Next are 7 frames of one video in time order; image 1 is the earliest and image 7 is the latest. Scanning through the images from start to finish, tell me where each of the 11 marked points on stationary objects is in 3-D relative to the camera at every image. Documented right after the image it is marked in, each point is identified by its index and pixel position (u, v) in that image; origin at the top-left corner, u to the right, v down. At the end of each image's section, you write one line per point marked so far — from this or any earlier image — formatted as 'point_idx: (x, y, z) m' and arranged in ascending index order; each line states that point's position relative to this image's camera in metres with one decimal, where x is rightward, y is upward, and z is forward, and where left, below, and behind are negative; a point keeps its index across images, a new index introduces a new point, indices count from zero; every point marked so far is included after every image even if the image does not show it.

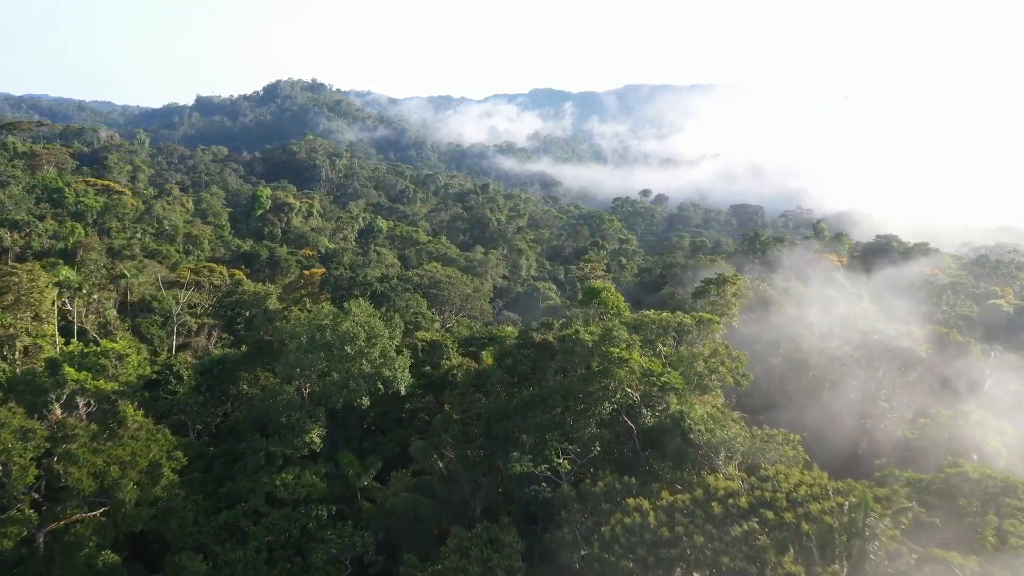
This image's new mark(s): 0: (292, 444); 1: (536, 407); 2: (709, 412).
0: (-3.7, -2.6, +14.5) m
1: (+0.3, -1.7, +12.3) m
2: (+2.6, -1.7, +11.6) m
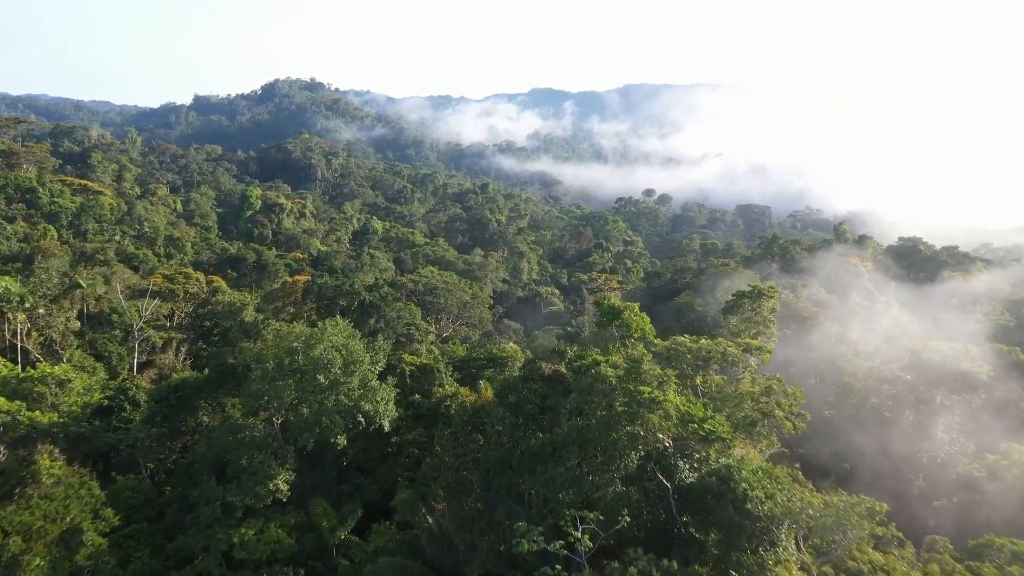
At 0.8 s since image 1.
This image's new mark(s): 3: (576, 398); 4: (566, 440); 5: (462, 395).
0: (-3.6, -2.9, +12.2) m
1: (+0.4, -2.0, +9.9) m
2: (+2.7, -1.9, +9.2) m
3: (+0.7, -1.3, +10.2) m
4: (+0.6, -1.7, +9.8) m
5: (-0.8, -1.7, +13.9) m
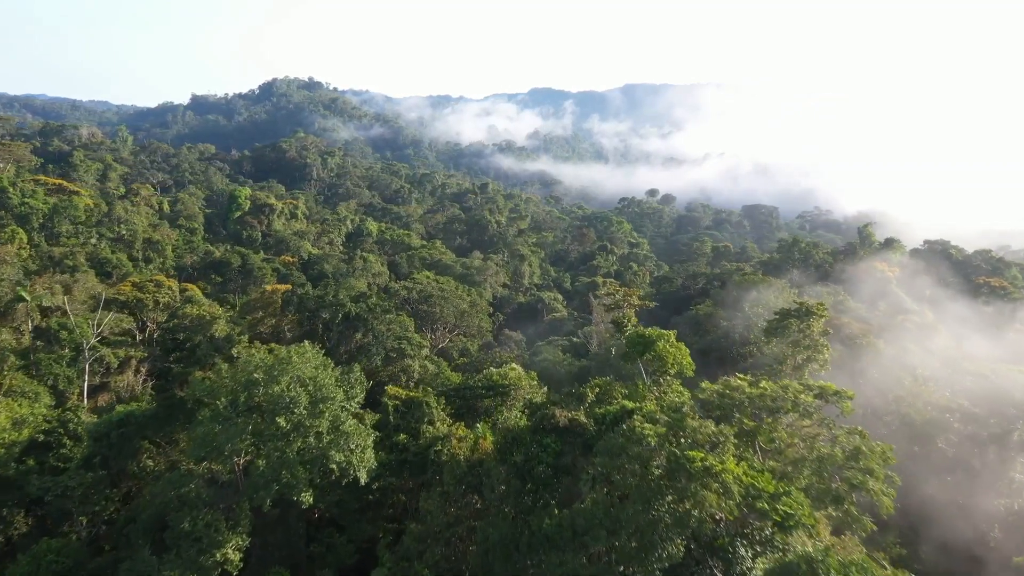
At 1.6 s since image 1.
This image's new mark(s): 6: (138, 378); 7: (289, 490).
0: (-3.6, -3.1, +9.8) m
1: (+0.4, -2.2, +7.6) m
2: (+2.7, -2.2, +6.9) m
3: (+0.8, -1.6, +7.8) m
4: (+0.7, -2.0, +7.4) m
5: (-0.8, -2.0, +11.5) m
6: (-8.0, -1.9, +18.6) m
7: (-2.7, -2.4, +10.3) m
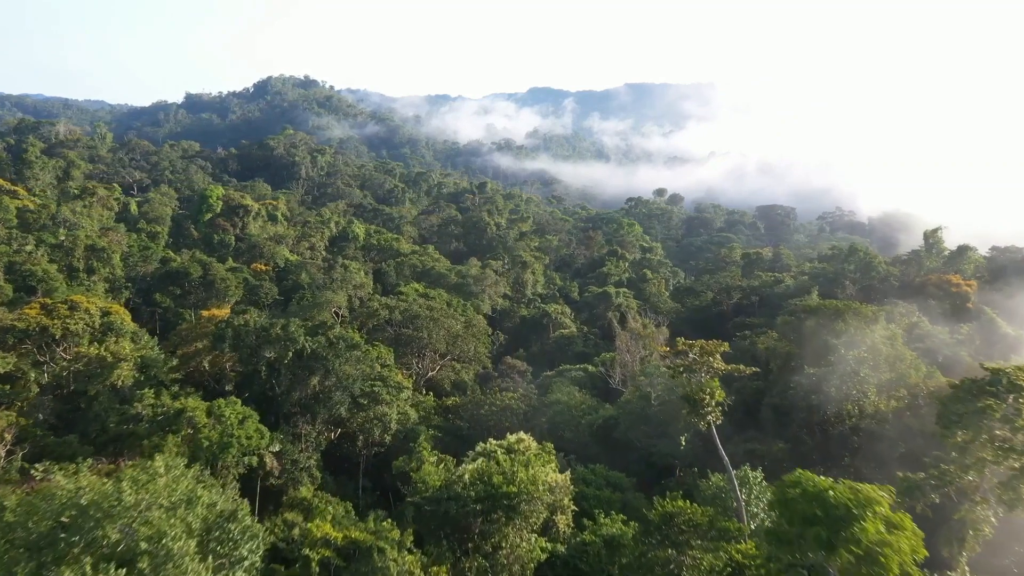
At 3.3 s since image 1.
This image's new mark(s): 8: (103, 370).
0: (-3.5, -3.7, +4.7) m
1: (+0.6, -2.8, +2.4) m
2: (+2.9, -2.7, +1.7) m
3: (+0.9, -2.1, +2.7) m
4: (+0.8, -2.5, +2.3) m
5: (-0.6, -2.5, +6.3) m
6: (-7.9, -2.5, +13.4) m
7: (-2.5, -2.9, +5.1) m
8: (-7.1, -1.4, +15.2) m
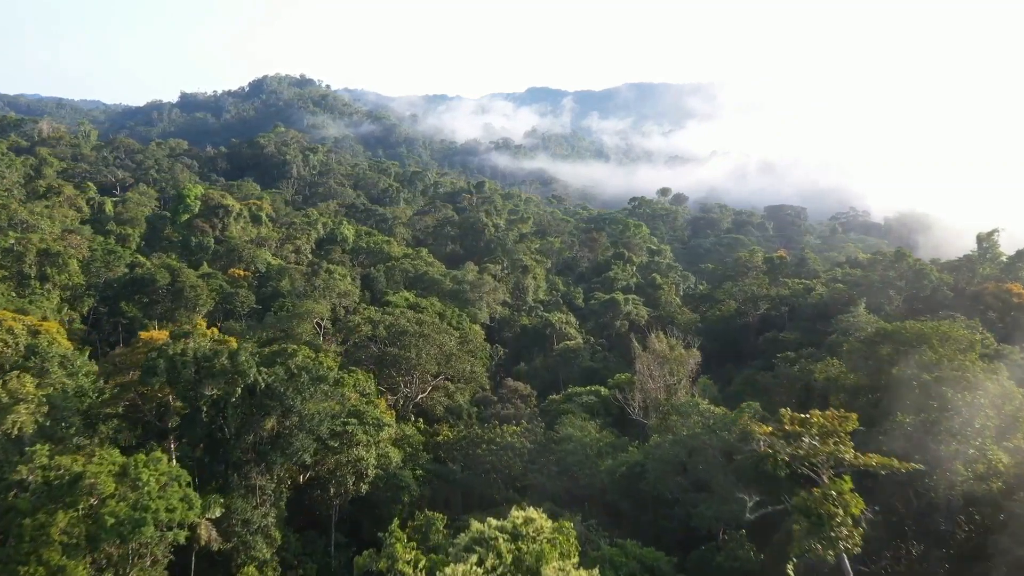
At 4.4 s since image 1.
0: (-3.4, -4.0, +1.4) m
1: (+0.7, -3.1, -0.8) m
2: (+3.0, -3.0, -1.5) m
3: (+1.0, -2.4, -0.5) m
4: (+0.9, -2.8, -0.9) m
5: (-0.6, -2.8, +3.1) m
6: (-7.9, -2.8, +10.2) m
7: (-2.5, -3.2, +1.9) m
8: (-7.1, -1.7, +12.0) m
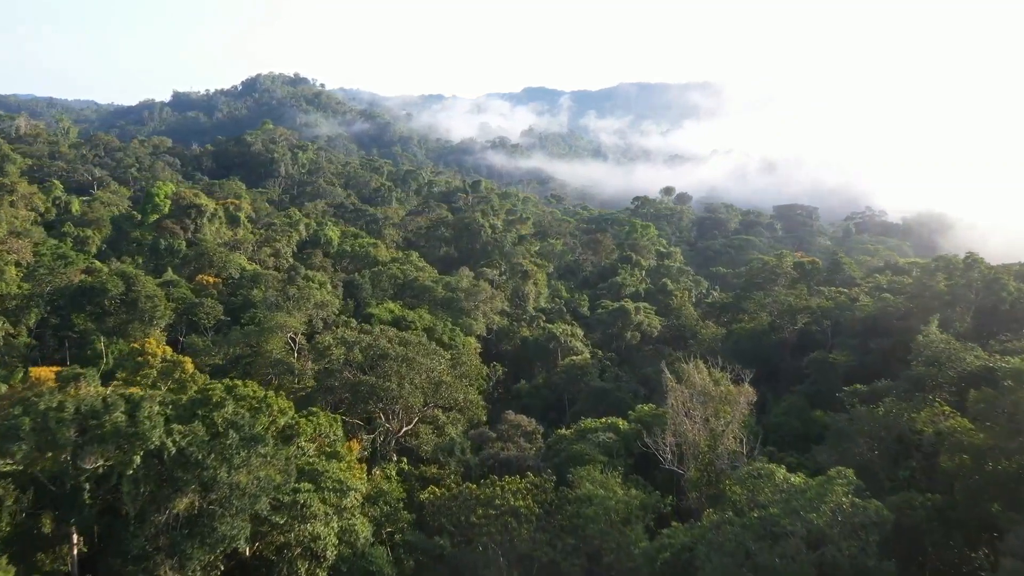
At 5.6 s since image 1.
0: (-3.3, -4.3, -2.2) m
1: (+0.8, -3.4, -4.4) m
2: (+3.1, -3.3, -5.1) m
3: (+1.1, -2.7, -4.1) m
4: (+1.0, -3.1, -4.5) m
5: (-0.4, -3.1, -0.5) m
6: (-7.8, -3.1, +6.5) m
7: (-2.3, -3.5, -1.7) m
8: (-7.0, -2.0, +8.4) m
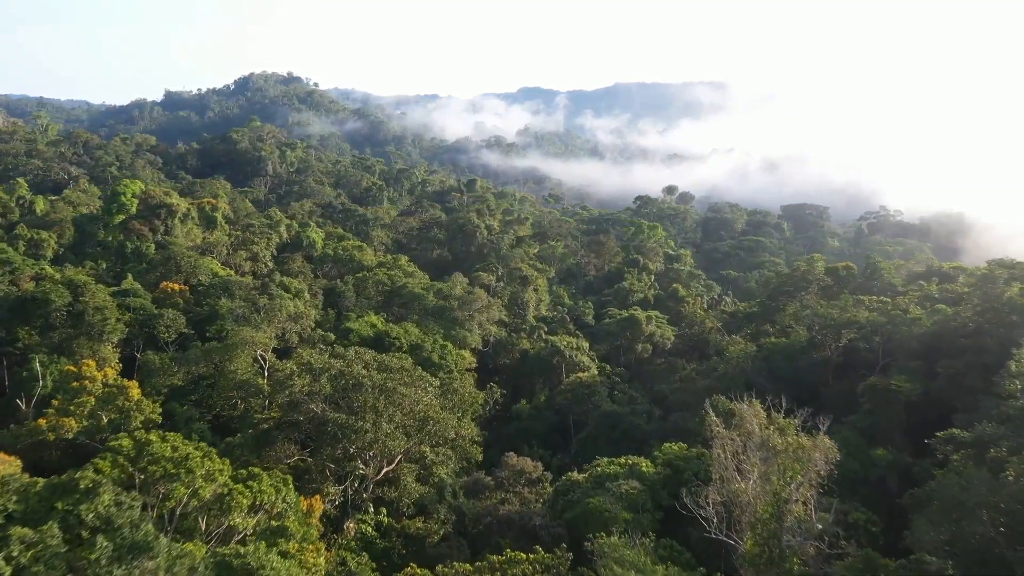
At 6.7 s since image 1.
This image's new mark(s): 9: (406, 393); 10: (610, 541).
0: (-3.1, -4.5, -5.4) m
1: (+0.9, -3.6, -7.6) m
2: (+3.2, -3.6, -8.3) m
3: (+1.3, -3.0, -7.3) m
4: (+1.2, -3.4, -7.7) m
5: (-0.3, -3.4, -3.7) m
6: (-7.7, -3.4, +3.3) m
7: (-2.2, -3.8, -4.9) m
8: (-6.9, -2.3, +5.1) m
9: (-1.9, -1.8, +15.2) m
10: (+1.3, -3.4, +11.5) m
